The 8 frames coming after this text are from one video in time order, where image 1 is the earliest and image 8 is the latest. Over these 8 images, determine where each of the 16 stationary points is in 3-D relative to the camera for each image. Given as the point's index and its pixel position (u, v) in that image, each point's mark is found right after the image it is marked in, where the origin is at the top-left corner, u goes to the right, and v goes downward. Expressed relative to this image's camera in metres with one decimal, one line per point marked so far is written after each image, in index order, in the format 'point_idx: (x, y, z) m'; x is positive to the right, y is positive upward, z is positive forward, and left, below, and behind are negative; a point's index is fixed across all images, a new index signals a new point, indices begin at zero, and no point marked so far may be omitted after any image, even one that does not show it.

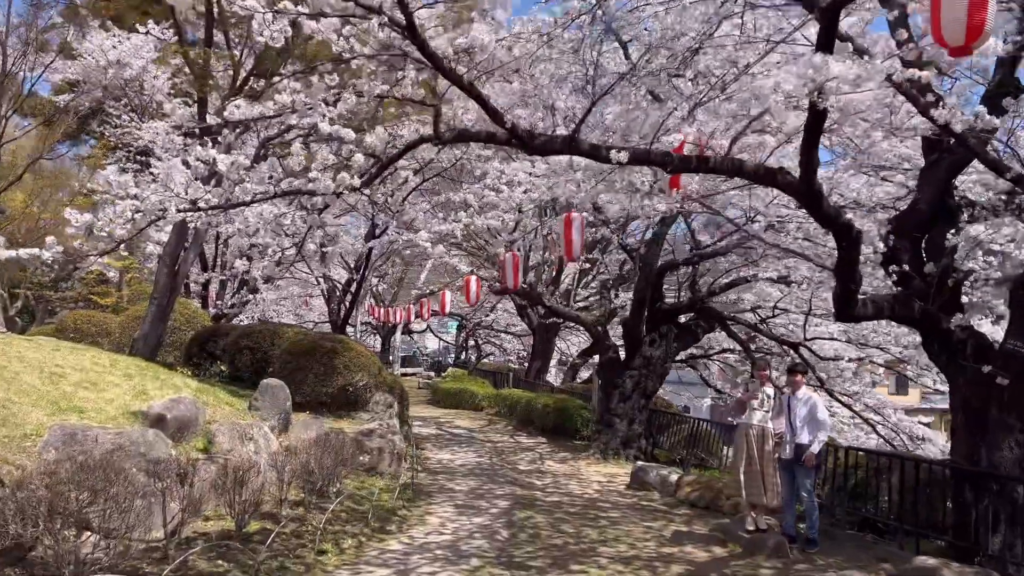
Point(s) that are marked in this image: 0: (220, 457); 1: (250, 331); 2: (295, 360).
0: (-2.8, -1.6, +6.6) m
1: (-4.7, -0.8, +12.6) m
2: (-3.3, -1.1, +10.7) m
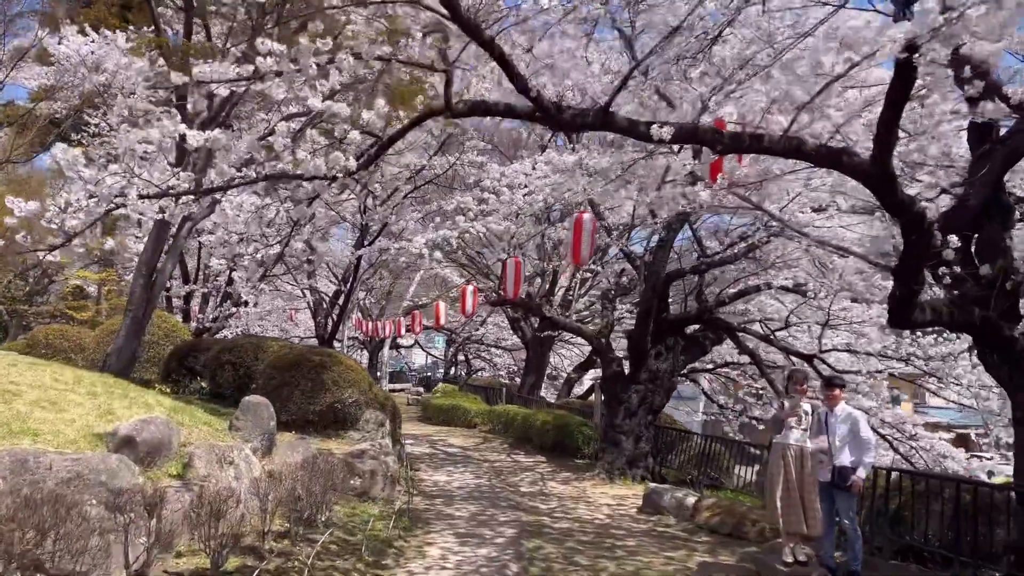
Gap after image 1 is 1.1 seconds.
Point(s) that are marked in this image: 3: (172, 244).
0: (-2.7, -1.7, +5.9) m
1: (-4.7, -1.0, +11.9) m
2: (-3.3, -1.3, +10.0) m
3: (-5.5, +0.7, +11.4) m
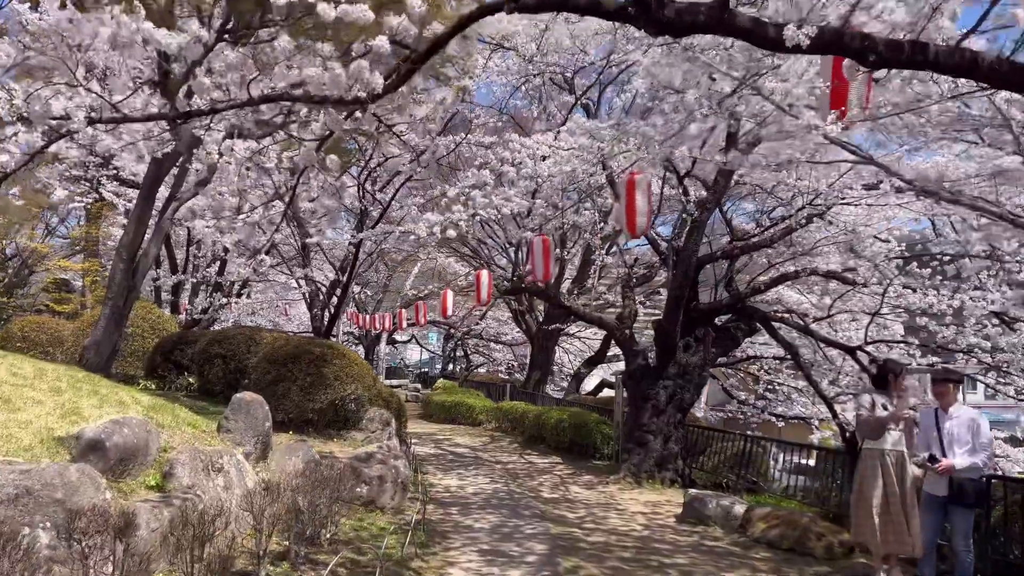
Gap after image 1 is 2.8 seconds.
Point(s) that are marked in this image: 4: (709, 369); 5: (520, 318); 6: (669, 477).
0: (-2.4, -1.5, +5.0) m
1: (-4.5, -0.8, +10.9) m
2: (-3.1, -1.1, +9.1) m
3: (-5.3, +0.9, +10.5) m
4: (+2.9, -1.2, +10.2) m
5: (+0.2, -0.8, +19.5) m
6: (+2.2, -2.6, +9.8) m
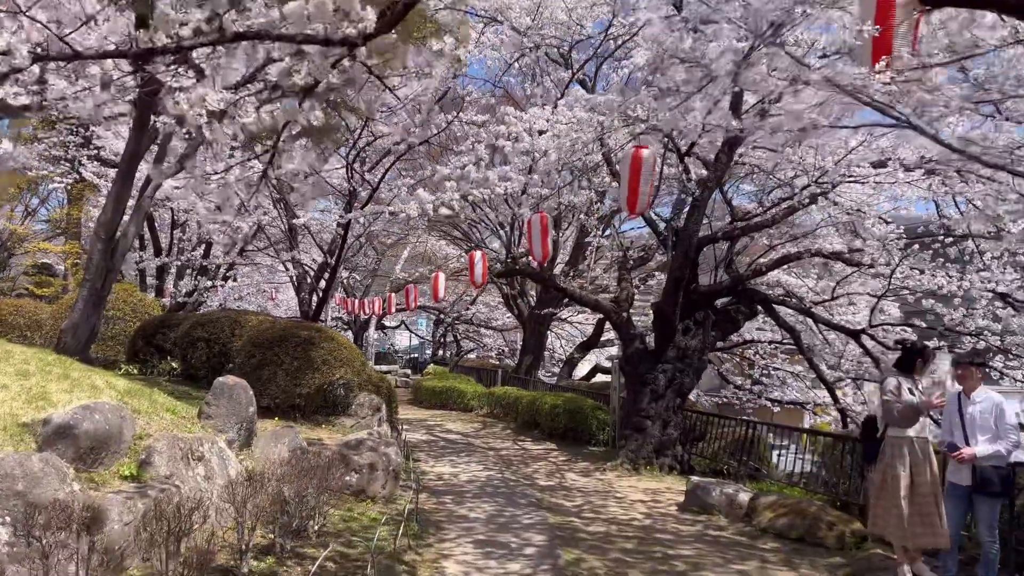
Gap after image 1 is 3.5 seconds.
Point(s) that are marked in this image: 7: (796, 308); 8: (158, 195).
0: (-2.4, -1.3, +4.6) m
1: (-4.6, -0.5, +10.6) m
2: (-3.1, -0.8, +8.7) m
3: (-5.4, +1.2, +10.0) m
4: (+2.8, -0.9, +10.0) m
5: (-0.1, -0.4, +19.2) m
6: (+2.1, -2.4, +9.5) m
7: (+3.8, -0.3, +9.4) m
8: (-4.9, +1.3, +9.7) m
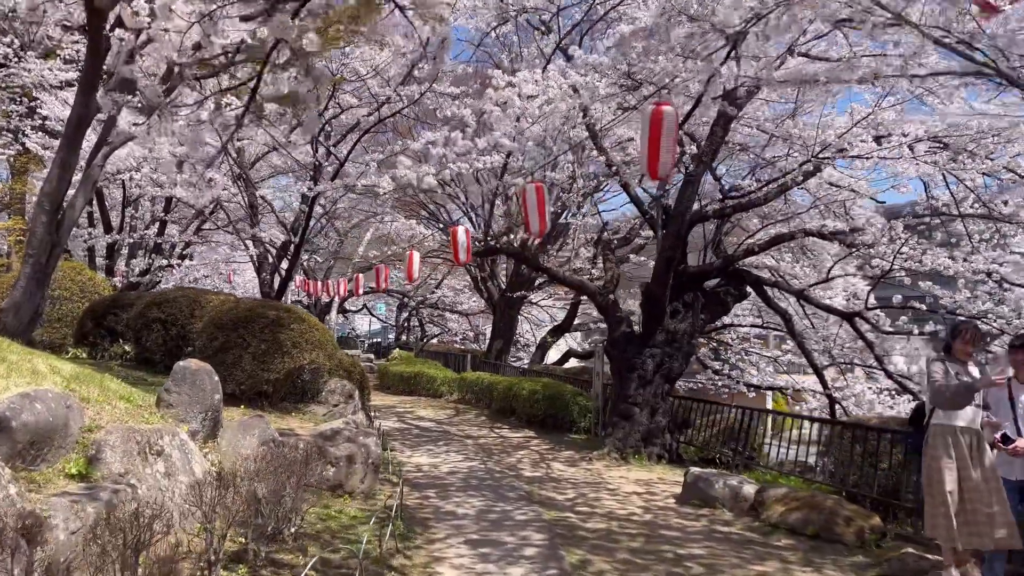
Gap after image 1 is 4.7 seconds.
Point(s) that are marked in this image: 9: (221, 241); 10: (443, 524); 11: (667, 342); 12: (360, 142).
0: (-2.3, -1.2, +4.0) m
1: (-4.9, -0.2, +9.8) m
2: (-3.3, -0.6, +8.0) m
3: (-5.6, +1.5, +9.2) m
4: (+2.6, -0.7, +9.6) m
5: (-0.8, +0.1, +18.6) m
6: (+1.9, -2.2, +9.1) m
7: (+3.6, 0.0, +9.1) m
8: (-5.1, +1.6, +8.8) m
9: (-8.2, +1.3, +19.8) m
10: (-0.6, -2.0, +5.8) m
11: (+2.1, -0.7, +9.4) m
12: (-3.2, +3.0, +14.5) m
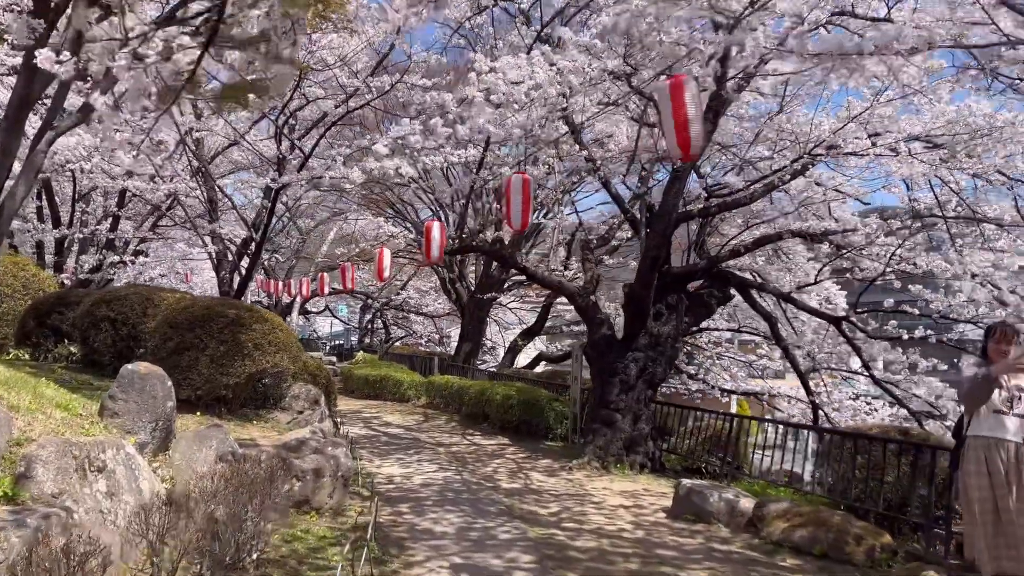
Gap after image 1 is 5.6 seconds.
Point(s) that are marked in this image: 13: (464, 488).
0: (-2.3, -1.1, +3.4) m
1: (-5.2, -0.1, +9.0) m
2: (-3.5, -0.5, +7.4) m
3: (-5.9, +1.6, +8.4) m
4: (+2.2, -0.7, +9.3) m
5: (-1.6, +0.1, +18.1) m
6: (+1.6, -2.2, +8.8) m
7: (+3.3, -0.1, +8.8) m
8: (-5.3, +1.7, +8.1) m
9: (-9.0, +1.4, +18.9) m
10: (-0.7, -1.9, +5.3) m
11: (+1.8, -0.8, +9.1) m
12: (-3.7, +3.0, +13.9) m
13: (-0.5, -2.1, +7.4) m
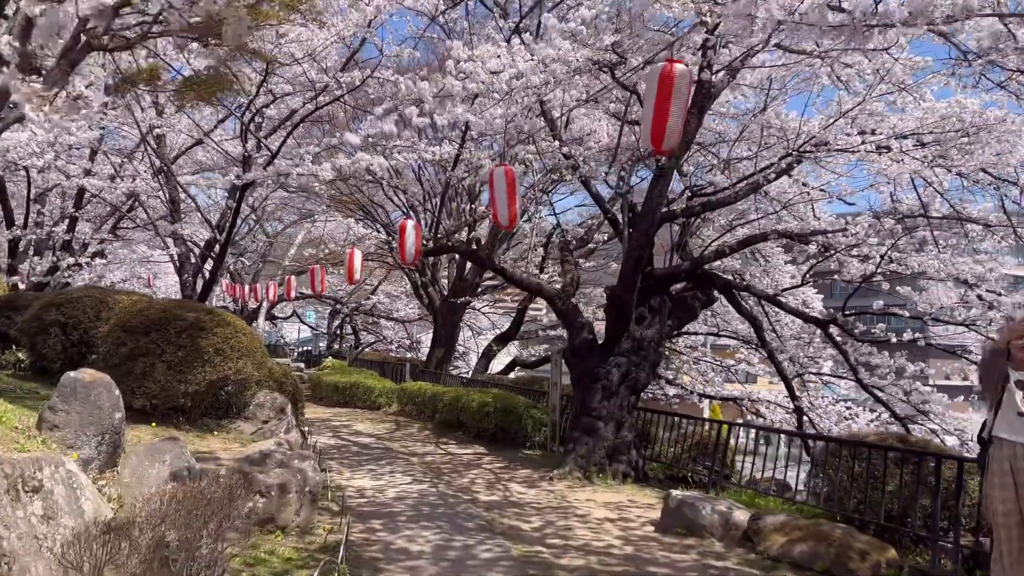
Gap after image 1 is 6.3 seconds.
0: (-2.4, -1.1, +2.9) m
1: (-5.4, -0.1, +8.5) m
2: (-3.7, -0.5, +6.8) m
3: (-6.1, +1.5, +7.8) m
4: (+2.0, -0.7, +9.0) m
5: (-2.2, 0.0, +17.6) m
6: (+1.3, -2.2, +8.4) m
7: (+3.0, -0.1, +8.5) m
8: (-5.6, +1.6, +7.5) m
9: (-9.7, +1.3, +18.2) m
10: (-0.8, -1.9, +4.9) m
11: (+1.5, -0.8, +8.8) m
12: (-4.1, +3.0, +13.4) m
13: (-0.7, -2.1, +6.9) m
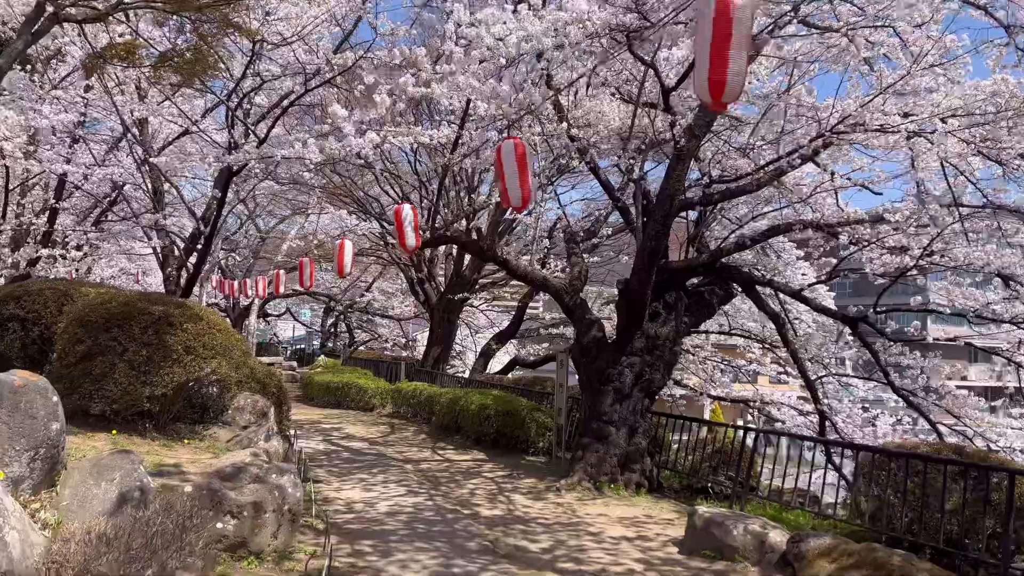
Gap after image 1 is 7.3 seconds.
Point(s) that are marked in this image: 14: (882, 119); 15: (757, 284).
0: (-2.3, -1.0, +2.2) m
1: (-5.4, 0.0, +7.7) m
2: (-3.7, -0.4, +6.1) m
3: (-6.0, +1.6, +7.1) m
4: (+2.0, -0.7, +8.3) m
5: (-2.2, 0.0, +16.9) m
6: (+1.4, -2.1, +7.8) m
7: (+3.1, 0.0, +7.9) m
8: (-5.5, +1.7, +6.8) m
9: (-9.7, +1.4, +17.4) m
10: (-0.8, -1.9, +4.2) m
11: (+1.5, -0.7, +8.1) m
12: (-4.1, +3.0, +12.6) m
13: (-0.7, -2.0, +6.3) m
14: (+3.8, +1.7, +7.2) m
15: (+2.8, 0.0, +7.8) m
